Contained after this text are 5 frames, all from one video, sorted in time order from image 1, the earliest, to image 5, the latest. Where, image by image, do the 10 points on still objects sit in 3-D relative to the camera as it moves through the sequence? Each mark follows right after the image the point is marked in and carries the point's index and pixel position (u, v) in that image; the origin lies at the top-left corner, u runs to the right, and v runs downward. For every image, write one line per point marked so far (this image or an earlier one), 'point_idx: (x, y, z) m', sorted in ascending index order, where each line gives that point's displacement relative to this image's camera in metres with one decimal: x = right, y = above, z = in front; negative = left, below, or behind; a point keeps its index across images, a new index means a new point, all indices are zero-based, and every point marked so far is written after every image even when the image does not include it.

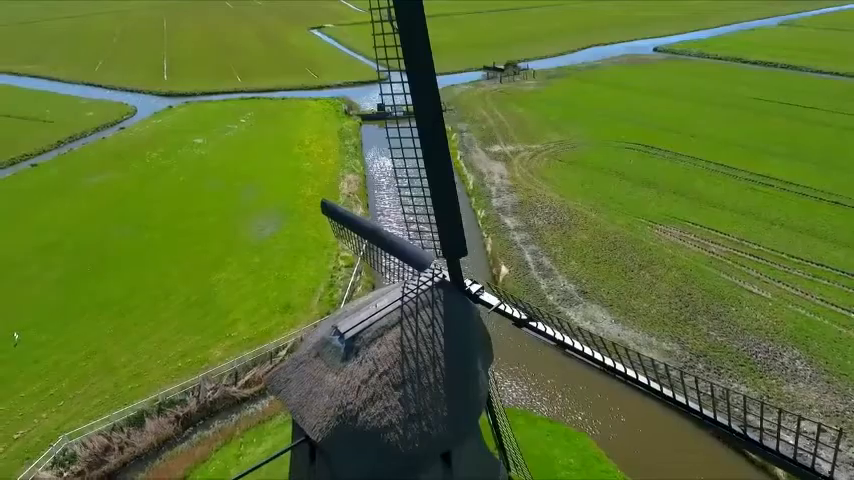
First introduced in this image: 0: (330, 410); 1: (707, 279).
0: (-1.6, -2.8, +10.0) m
1: (+9.1, -1.2, +19.8) m
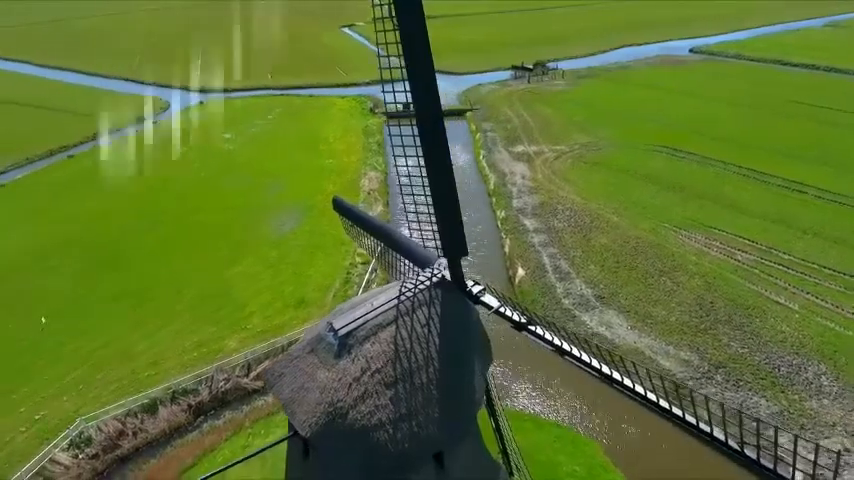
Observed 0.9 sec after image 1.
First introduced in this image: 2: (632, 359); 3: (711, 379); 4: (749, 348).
0: (-1.7, -2.7, +10.1) m
1: (+9.5, -1.5, +19.2) m
2: (+5.7, -3.3, +16.8) m
3: (+7.5, -3.6, +16.1) m
4: (+9.0, -3.0, +17.0) m
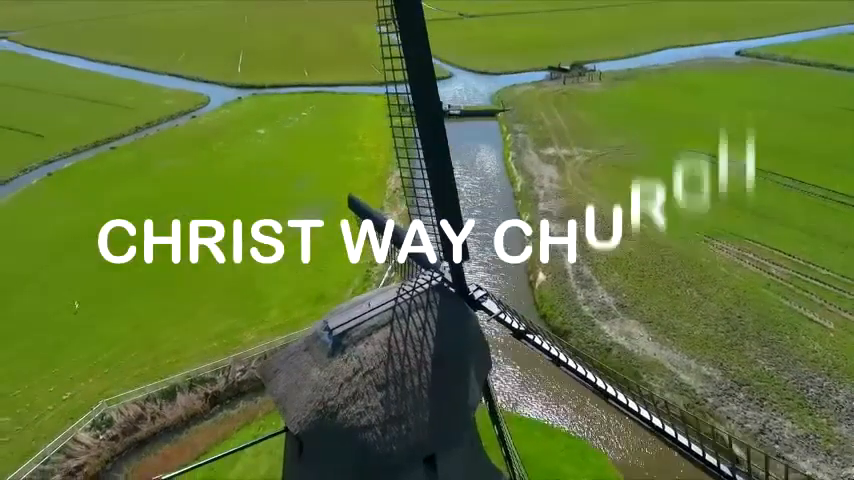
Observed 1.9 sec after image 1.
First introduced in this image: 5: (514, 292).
0: (-1.9, -2.7, +10.2) m
1: (+10.1, -1.9, +18.5) m
2: (+6.0, -3.5, +16.4) m
3: (+7.7, -4.0, +15.5) m
4: (+9.3, -3.4, +16.3) m
5: (+2.8, -1.7, +19.5) m
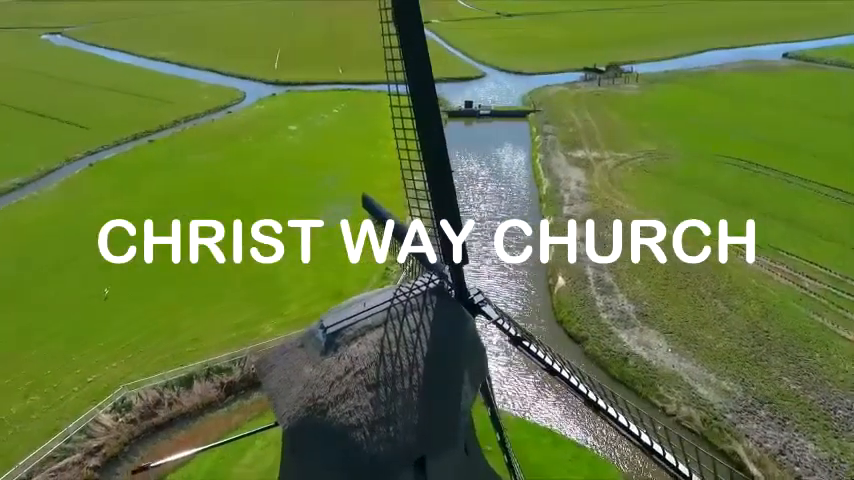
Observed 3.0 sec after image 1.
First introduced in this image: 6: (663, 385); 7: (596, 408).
0: (-2.1, -2.7, +10.3) m
1: (+10.5, -2.2, +17.7) m
2: (+6.2, -3.7, +15.9) m
3: (+7.9, -4.2, +14.9) m
4: (+9.5, -3.7, +15.6) m
5: (+3.3, -1.8, +19.3) m
6: (+6.1, -3.8, +15.9) m
7: (+2.9, -2.9, +10.5) m
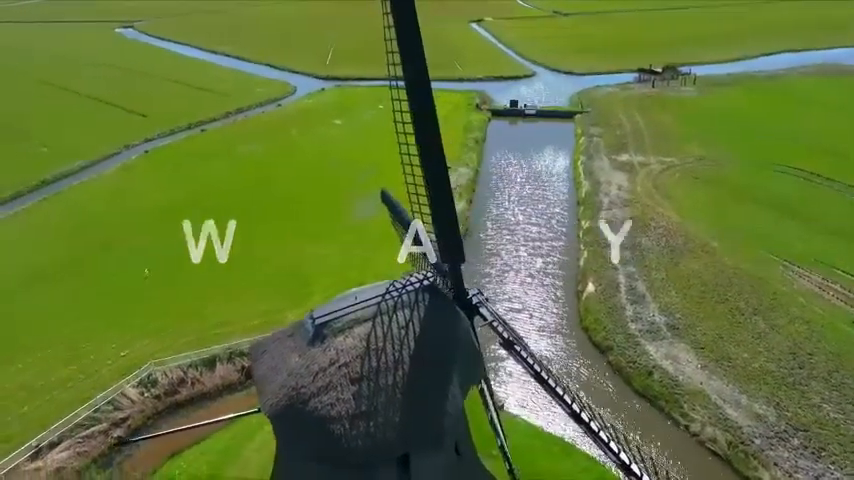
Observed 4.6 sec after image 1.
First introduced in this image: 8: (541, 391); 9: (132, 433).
0: (-2.4, -2.5, +10.4) m
1: (+11.0, -2.7, +16.3) m
2: (+6.5, -4.0, +15.0) m
3: (+8.0, -4.5, +13.9) m
4: (+9.7, -4.1, +14.4) m
5: (+4.0, -1.9, +18.7) m
6: (+6.4, -4.0, +15.1) m
7: (+2.6, -2.9, +10.0) m
8: (+3.2, -4.1, +16.8) m
9: (-7.4, -4.8, +15.3) m
